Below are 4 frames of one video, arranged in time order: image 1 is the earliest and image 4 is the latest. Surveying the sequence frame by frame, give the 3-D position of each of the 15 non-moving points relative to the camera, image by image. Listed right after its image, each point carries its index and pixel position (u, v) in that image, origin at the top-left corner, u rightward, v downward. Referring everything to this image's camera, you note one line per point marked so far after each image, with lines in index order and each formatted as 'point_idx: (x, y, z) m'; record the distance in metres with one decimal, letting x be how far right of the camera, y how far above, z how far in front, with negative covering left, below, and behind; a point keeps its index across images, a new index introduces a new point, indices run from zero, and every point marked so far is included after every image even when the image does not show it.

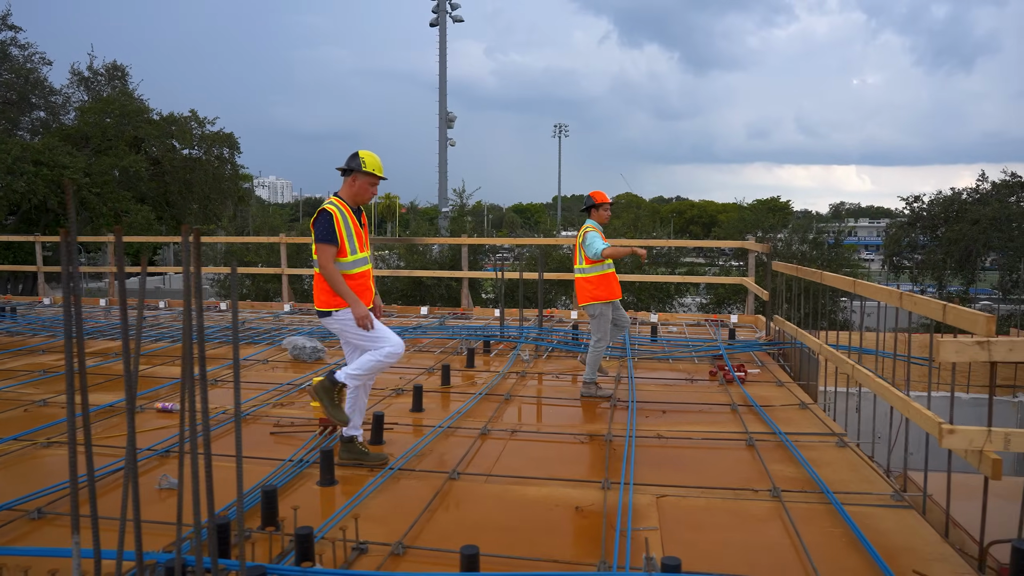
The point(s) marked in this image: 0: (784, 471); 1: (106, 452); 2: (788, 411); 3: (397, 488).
0: (+1.3, -0.9, +3.6) m
1: (-2.2, -0.9, +3.9) m
2: (+1.8, -0.8, +4.7) m
3: (-0.5, -0.9, +3.5) m
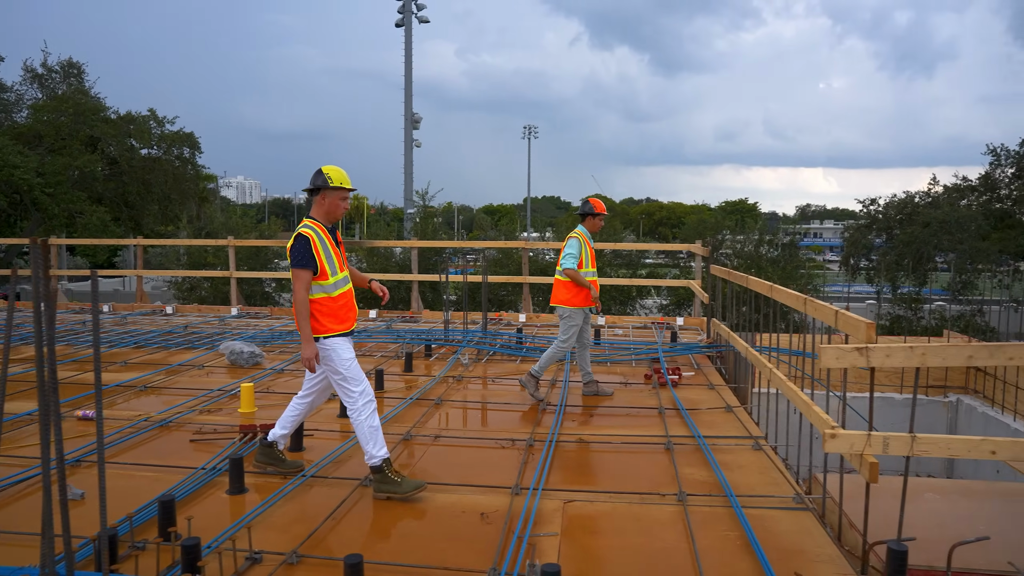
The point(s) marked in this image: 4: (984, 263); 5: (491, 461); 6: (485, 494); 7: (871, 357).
0: (+0.9, -0.9, +3.6) m
1: (-2.6, -0.9, +3.8) m
2: (+1.3, -0.8, +4.8) m
3: (-1.0, -1.0, +3.4) m
4: (+11.3, +0.6, +17.4) m
5: (-0.1, -0.9, +3.9) m
6: (-0.1, -0.9, +3.4) m
7: (+1.2, -0.2, +2.5) m
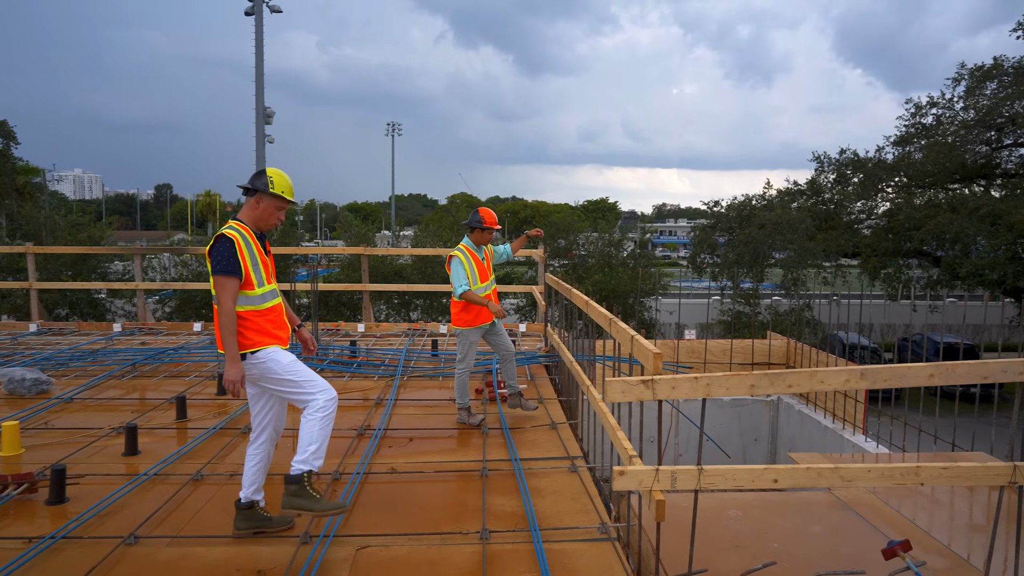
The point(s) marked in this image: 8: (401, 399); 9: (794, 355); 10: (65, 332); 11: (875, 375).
0: (0.0, -1.0, +3.4) m
1: (-3.5, -1.1, +3.0) m
2: (+0.2, -0.9, +4.6) m
3: (-1.8, -1.1, +2.9) m
4: (+7.7, +0.7, +18.8) m
5: (-1.1, -1.0, +3.6) m
6: (-1.0, -1.1, +3.0) m
7: (+0.5, -0.3, +2.4) m
8: (-0.8, -0.8, +5.6) m
9: (+3.1, -0.8, +8.0) m
10: (-5.1, -0.5, +8.4) m
11: (+1.2, -0.3, +2.4) m
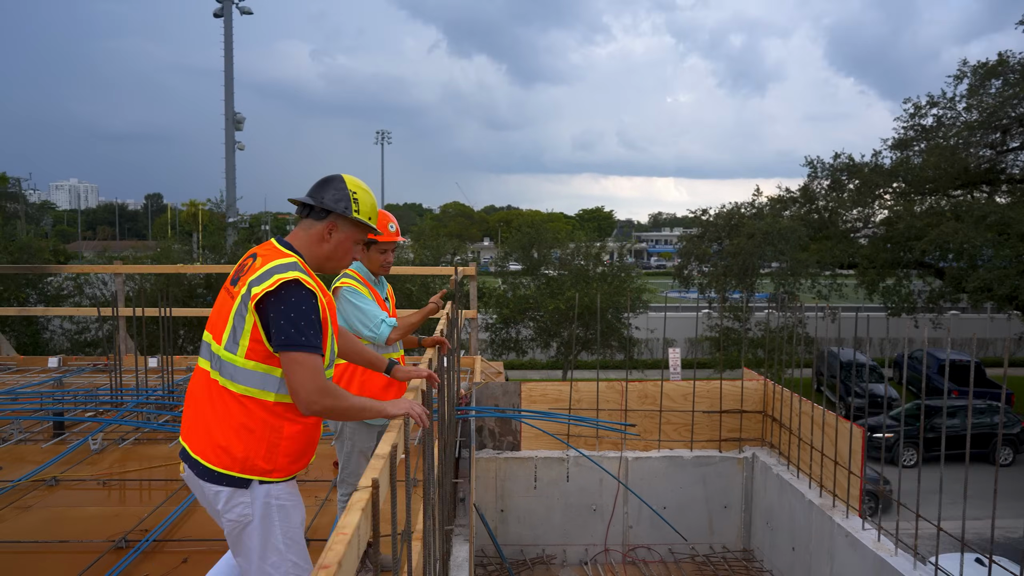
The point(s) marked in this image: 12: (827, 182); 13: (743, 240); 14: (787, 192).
0: (-0.8, -1.2, +1.9) m
1: (-4.3, -1.2, +1.5) m
2: (-0.6, -1.1, +3.2) m
3: (-2.6, -1.3, +1.4) m
4: (+7.0, +0.3, +17.4) m
5: (-1.8, -1.2, +2.1) m
6: (-1.7, -1.2, +1.5) m
7: (-0.3, -0.5, +0.9) m
8: (-1.6, -1.1, +4.1) m
9: (+2.4, -1.0, +6.6) m
10: (-5.9, -0.8, +6.9) m
11: (+0.5, -0.5, +1.0) m
12: (+8.3, +2.8, +19.3) m
13: (+5.6, +1.1, +17.9) m
14: (+7.5, +2.6, +19.8) m
